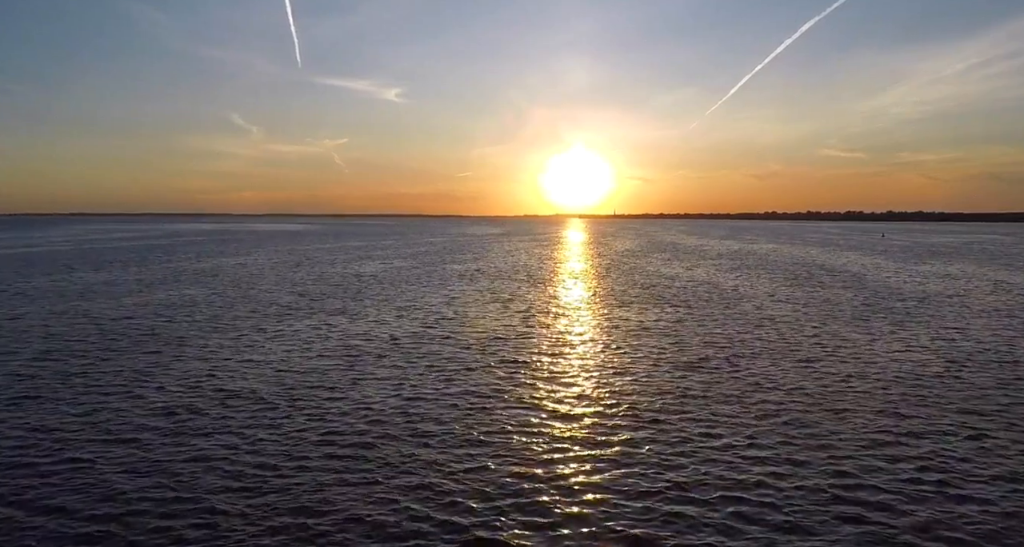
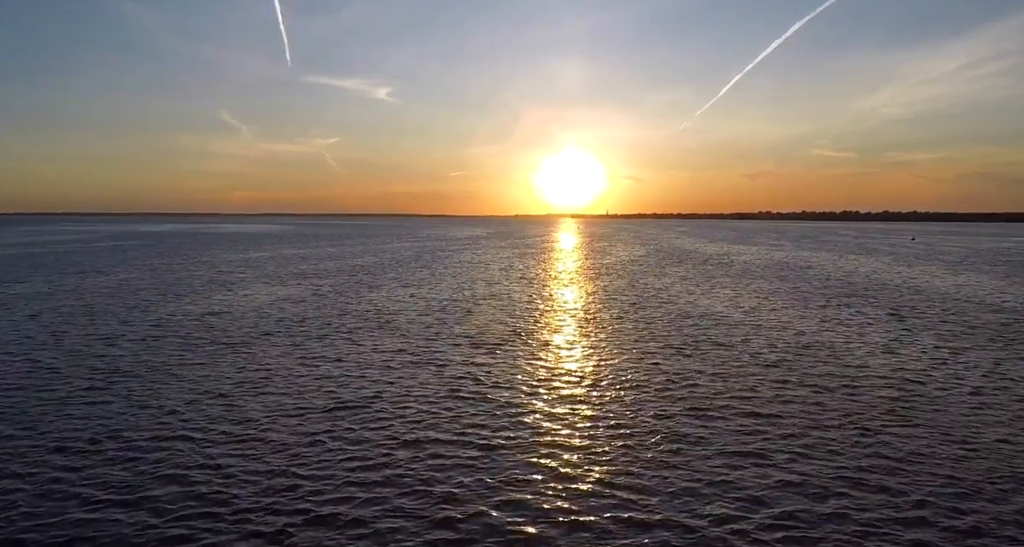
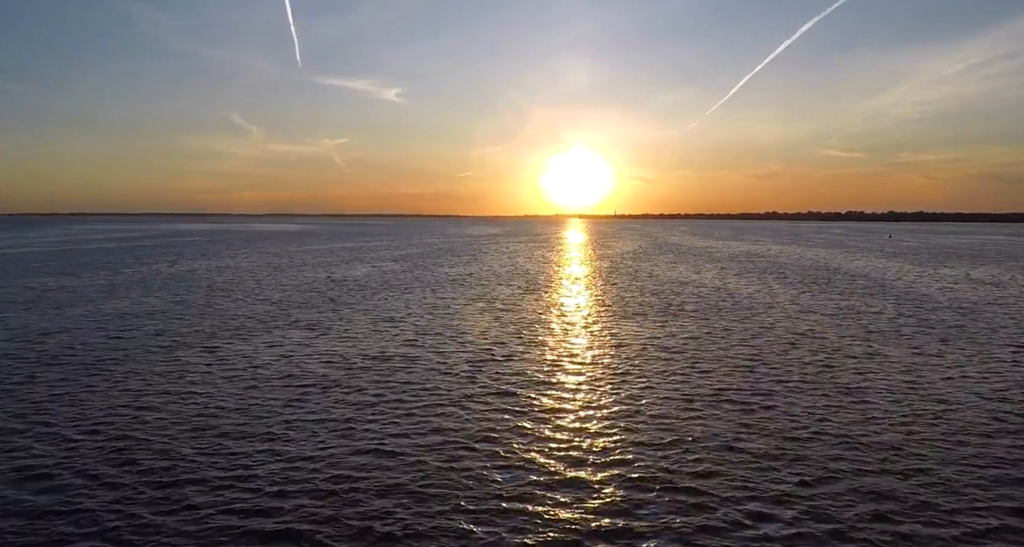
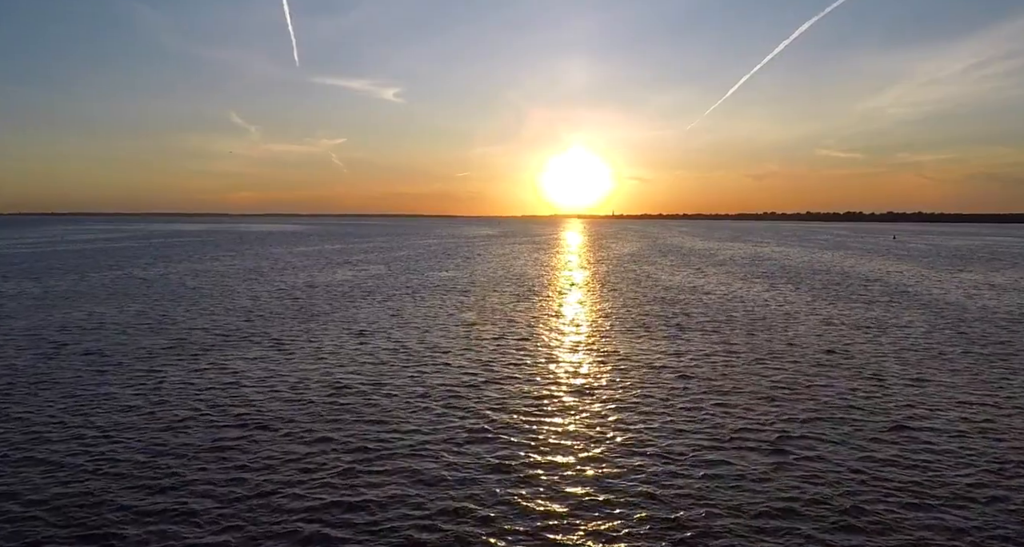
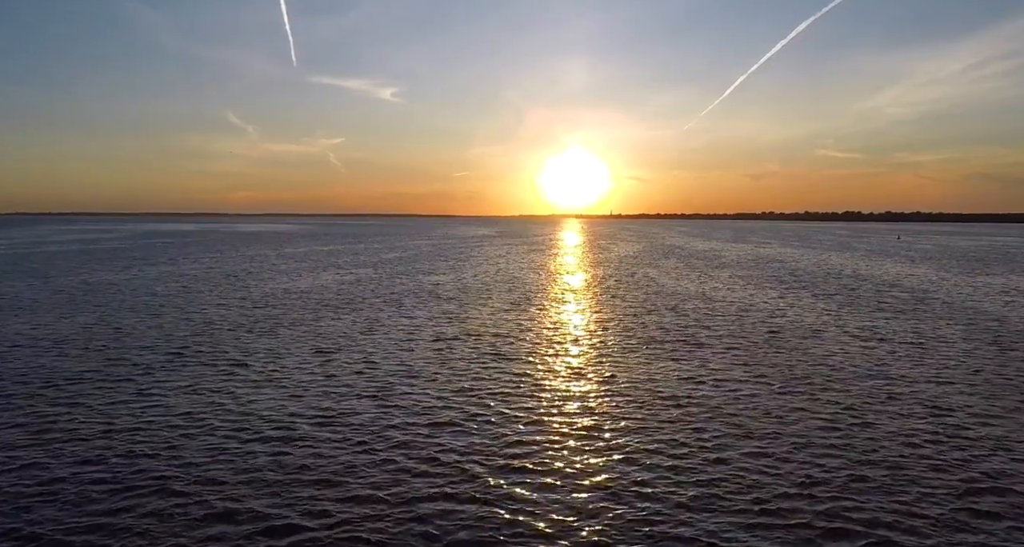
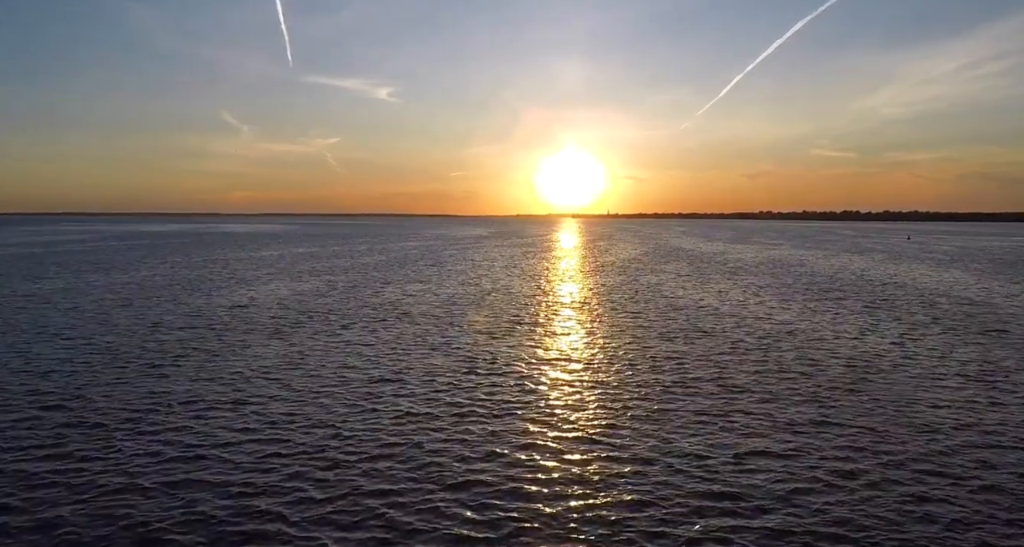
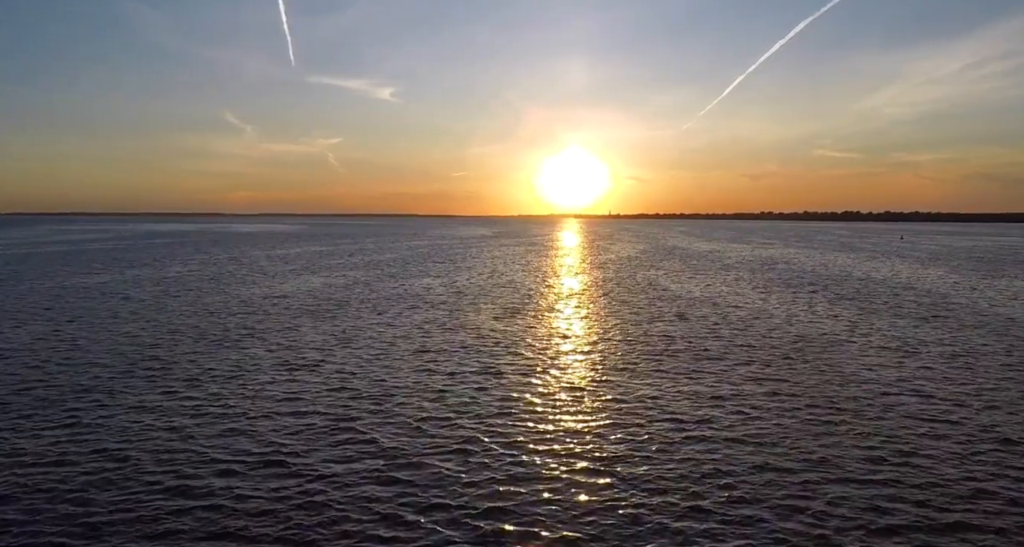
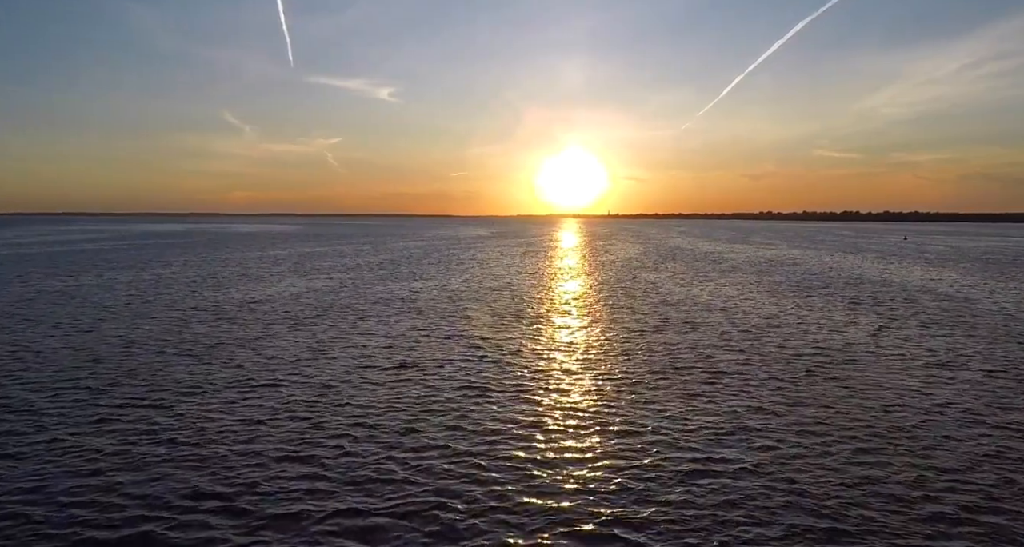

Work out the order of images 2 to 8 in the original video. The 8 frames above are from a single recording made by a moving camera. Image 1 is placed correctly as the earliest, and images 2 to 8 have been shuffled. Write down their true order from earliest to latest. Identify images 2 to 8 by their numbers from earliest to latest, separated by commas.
3, 4, 5, 7, 8, 6, 2
